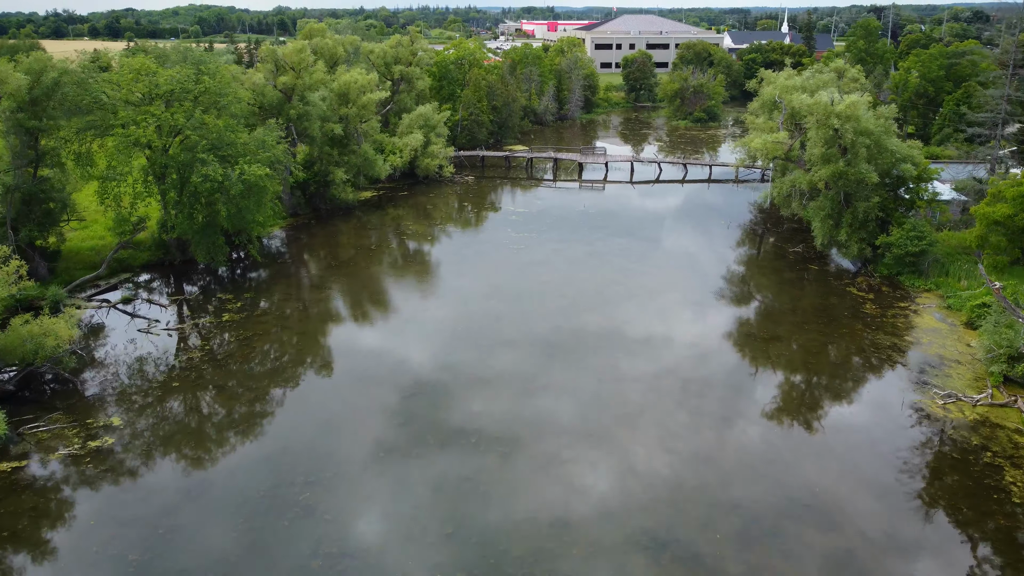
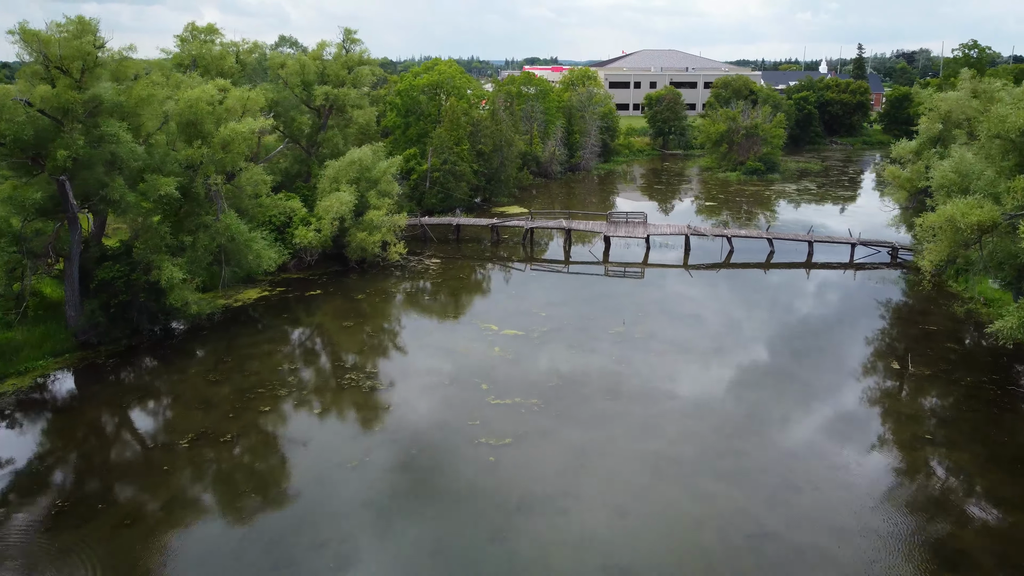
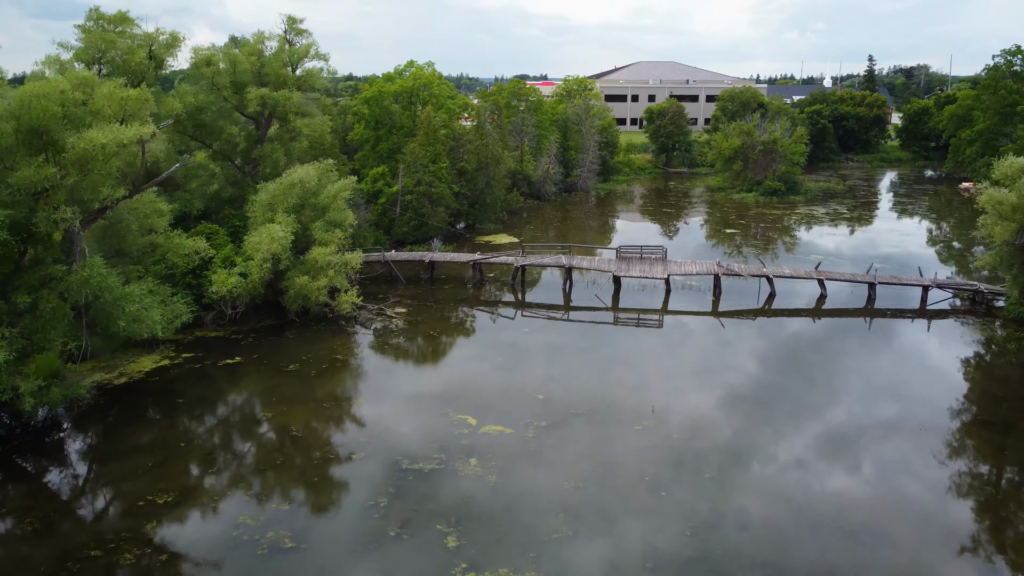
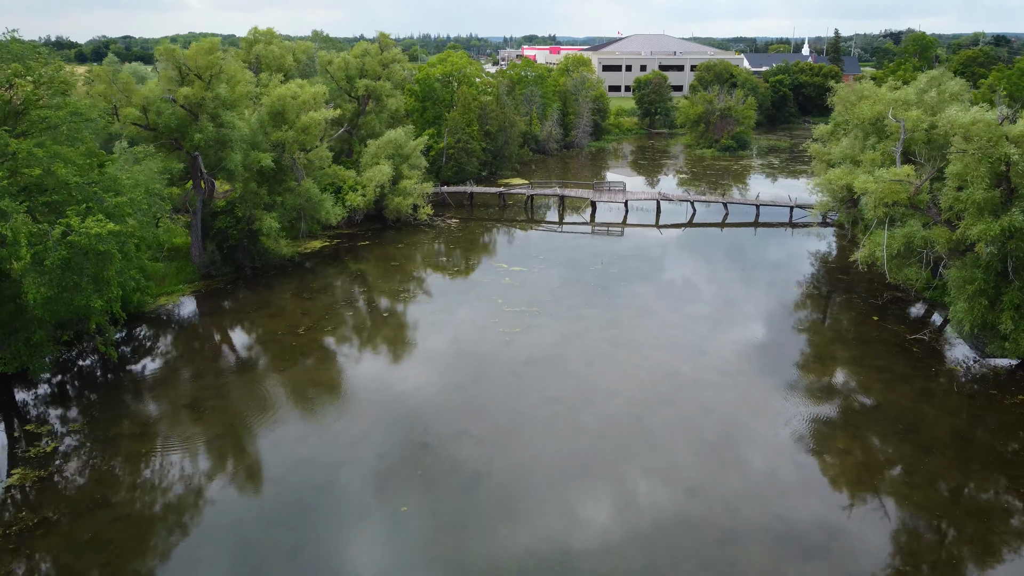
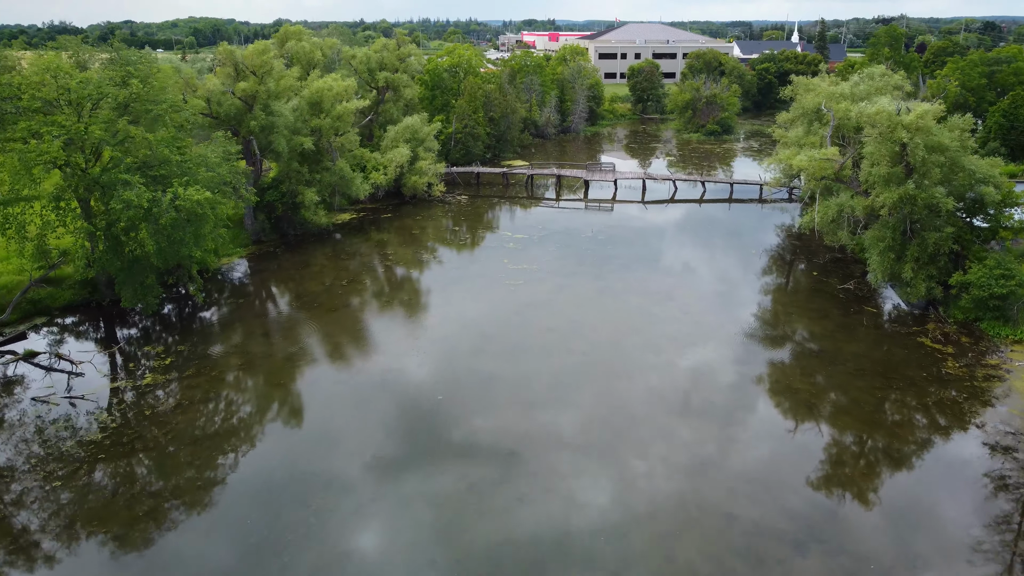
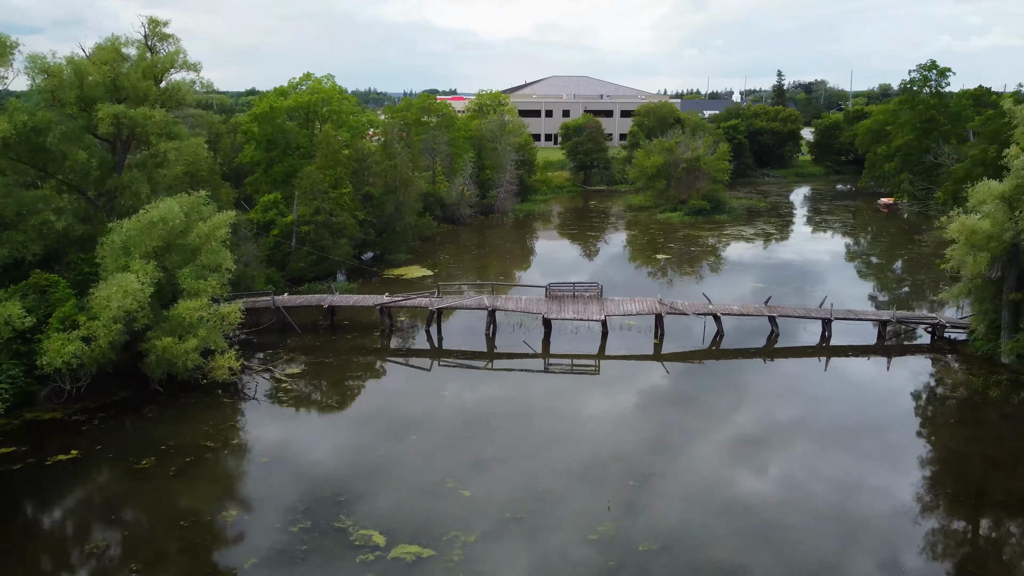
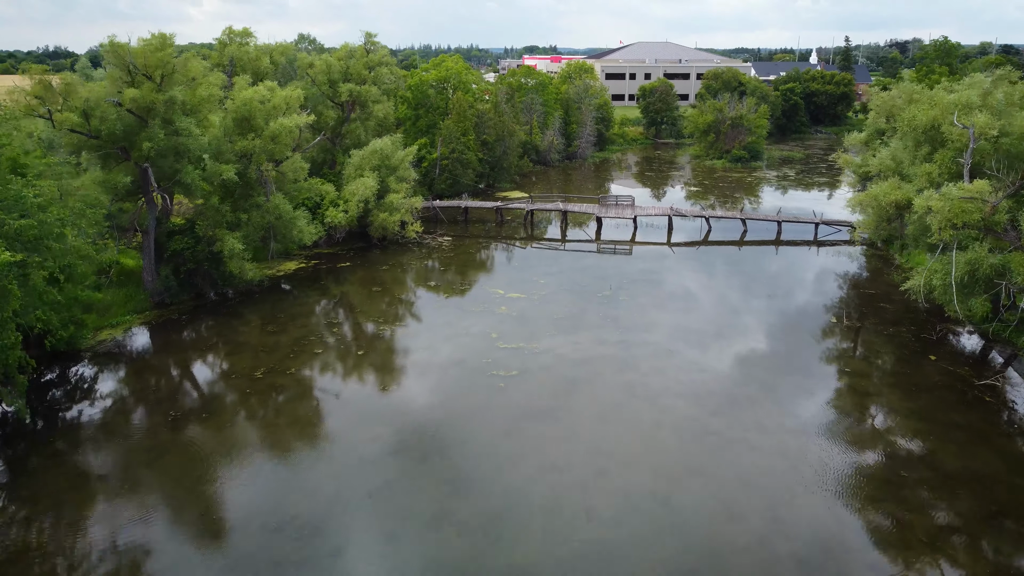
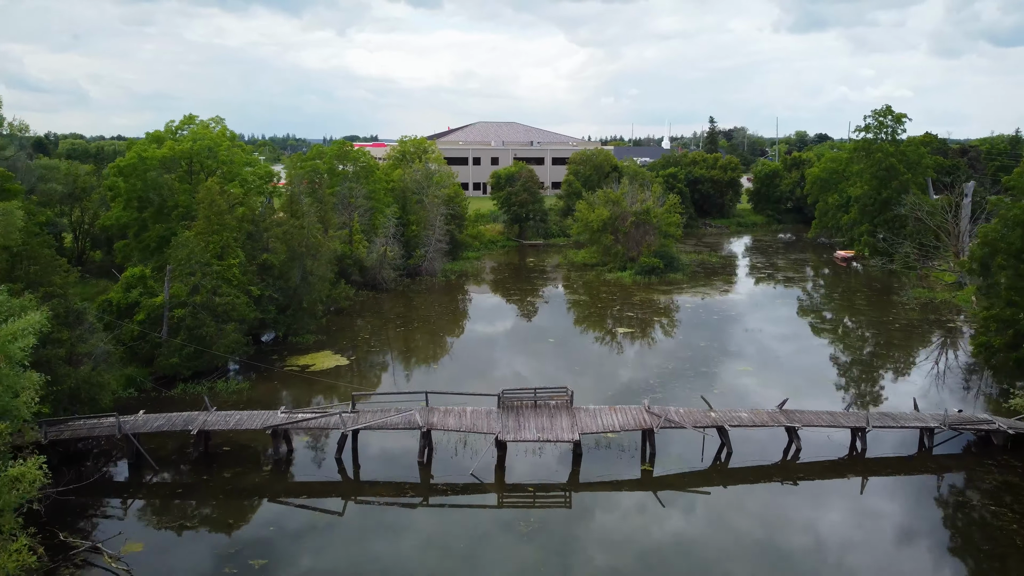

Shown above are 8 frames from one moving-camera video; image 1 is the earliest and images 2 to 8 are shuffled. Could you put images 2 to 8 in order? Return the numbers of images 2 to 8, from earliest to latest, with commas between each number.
5, 4, 7, 2, 3, 6, 8
